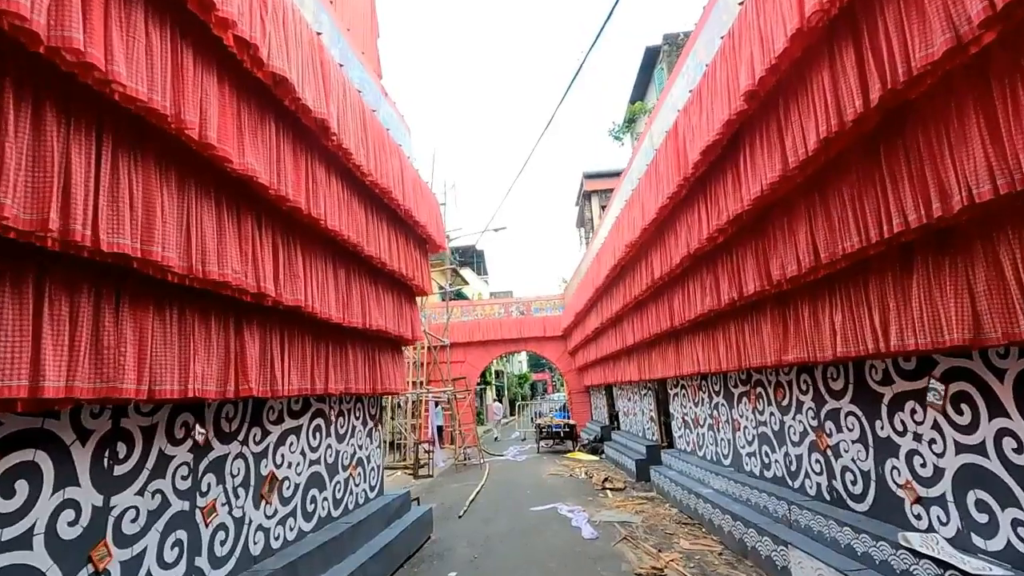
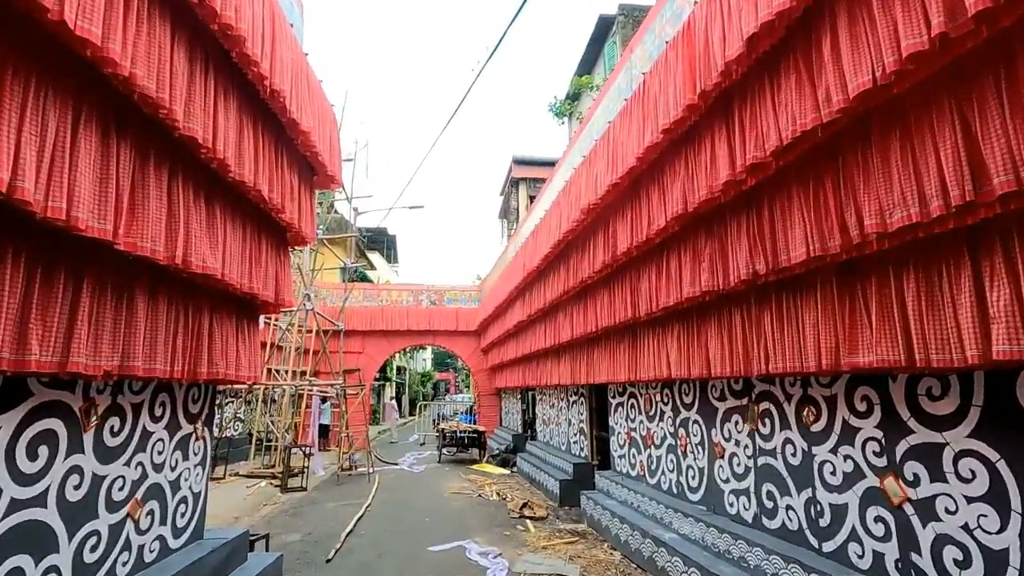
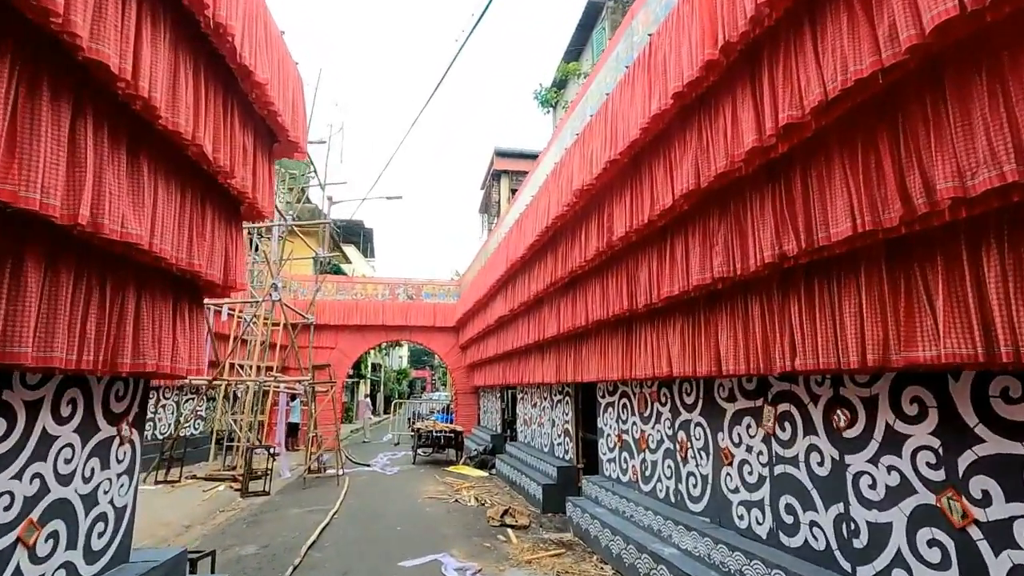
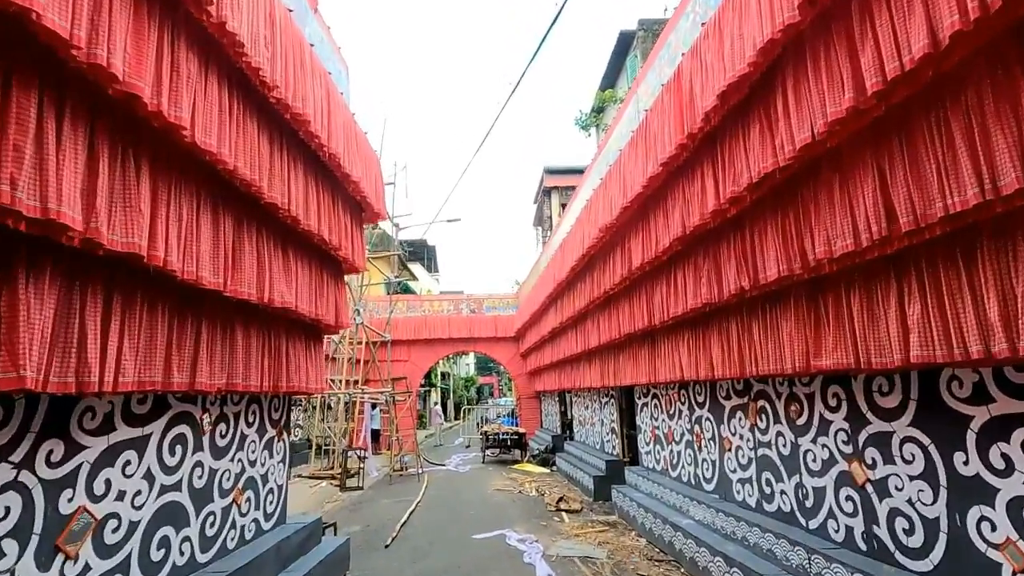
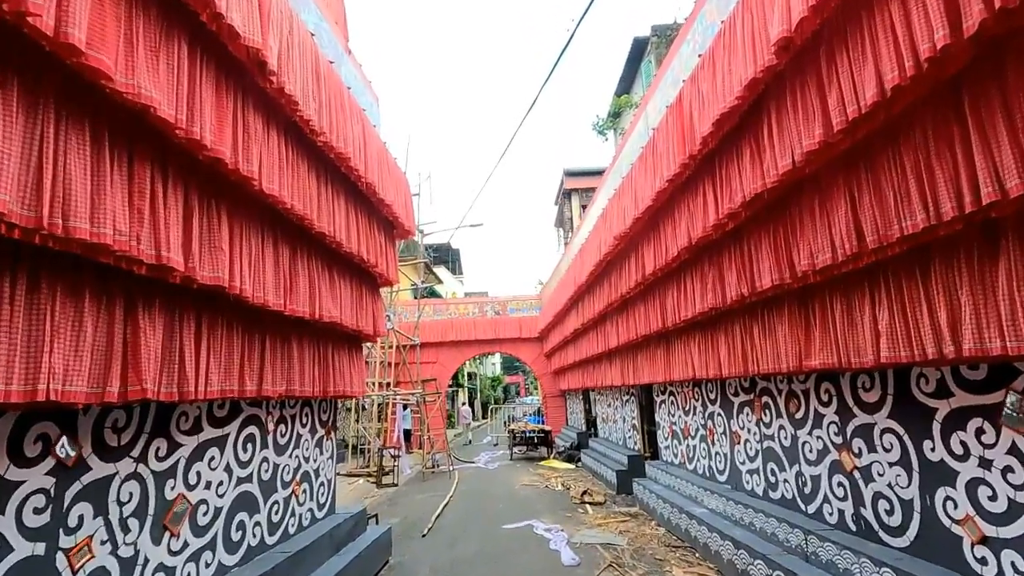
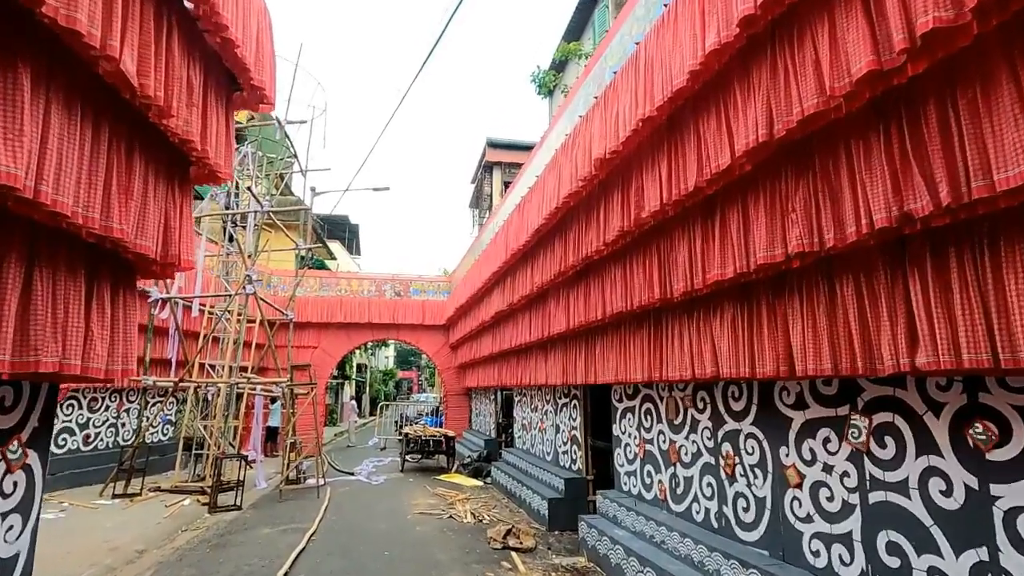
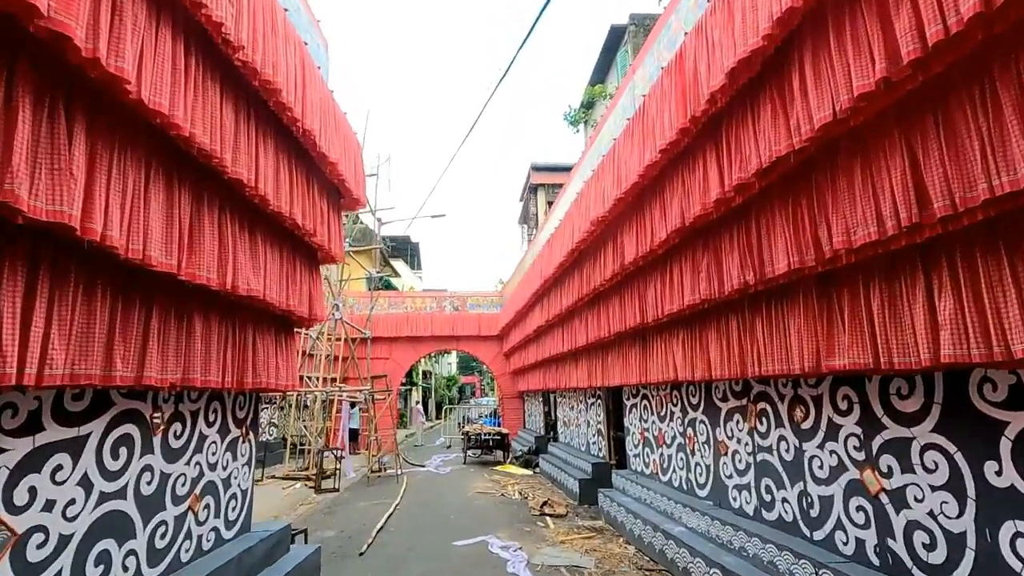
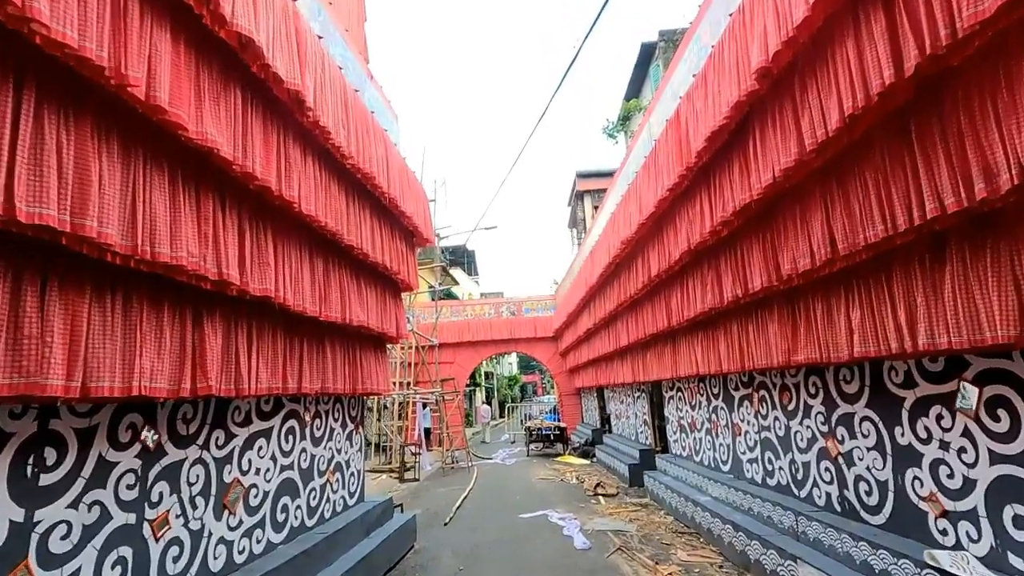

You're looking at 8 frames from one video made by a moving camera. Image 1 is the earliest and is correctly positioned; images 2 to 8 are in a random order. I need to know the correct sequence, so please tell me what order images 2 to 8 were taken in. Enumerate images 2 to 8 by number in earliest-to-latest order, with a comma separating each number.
8, 5, 4, 7, 2, 3, 6
